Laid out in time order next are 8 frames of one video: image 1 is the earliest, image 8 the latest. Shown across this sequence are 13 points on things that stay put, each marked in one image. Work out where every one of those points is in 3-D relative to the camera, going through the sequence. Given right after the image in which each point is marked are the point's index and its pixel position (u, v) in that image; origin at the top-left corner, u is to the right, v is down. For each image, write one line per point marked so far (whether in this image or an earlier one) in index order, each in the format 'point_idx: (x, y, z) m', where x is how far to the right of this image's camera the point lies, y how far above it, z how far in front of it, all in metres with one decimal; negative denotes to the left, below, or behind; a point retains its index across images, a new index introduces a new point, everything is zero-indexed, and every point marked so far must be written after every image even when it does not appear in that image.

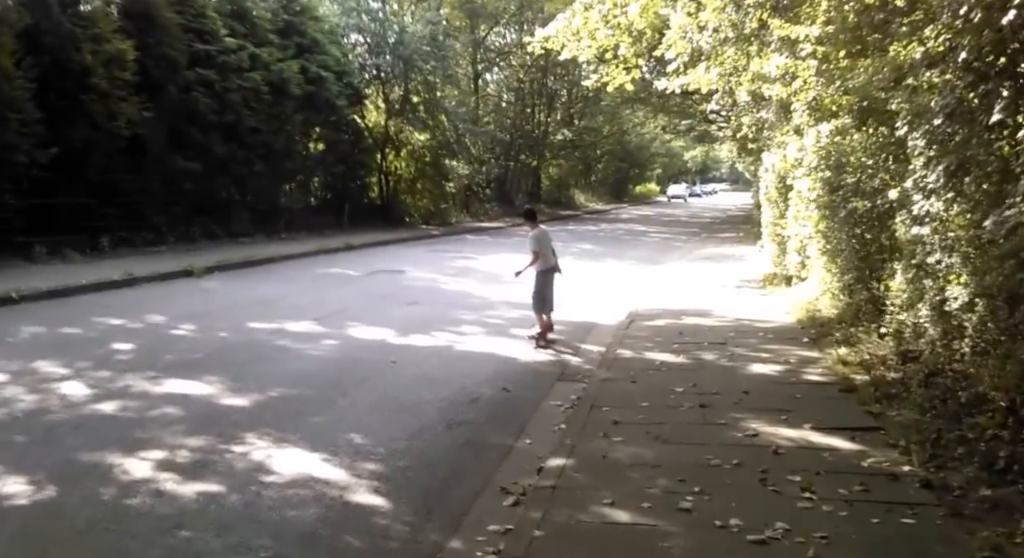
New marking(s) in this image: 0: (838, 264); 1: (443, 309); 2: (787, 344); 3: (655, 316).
0: (+4.2, +0.2, +10.5) m
1: (-1.0, -0.4, +12.1) m
2: (+3.1, -0.7, +9.1) m
3: (+2.0, -0.5, +11.6) m
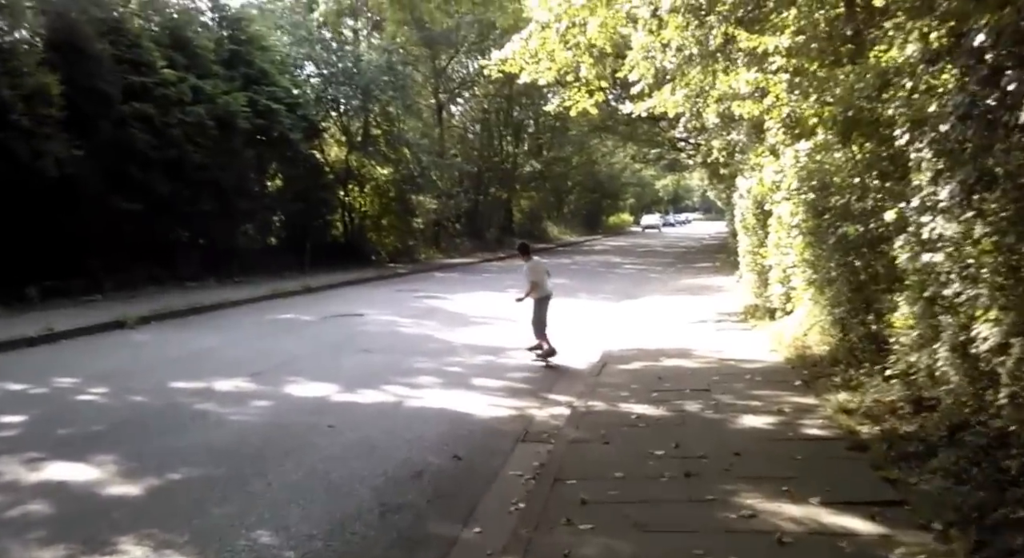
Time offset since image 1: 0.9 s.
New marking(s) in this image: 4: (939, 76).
0: (+3.7, -0.2, +9.5) m
1: (-1.5, -1.0, +11.0) m
2: (+2.6, -1.1, +8.1) m
3: (+1.5, -1.0, +10.6) m
4: (+3.2, +1.5, +6.0) m
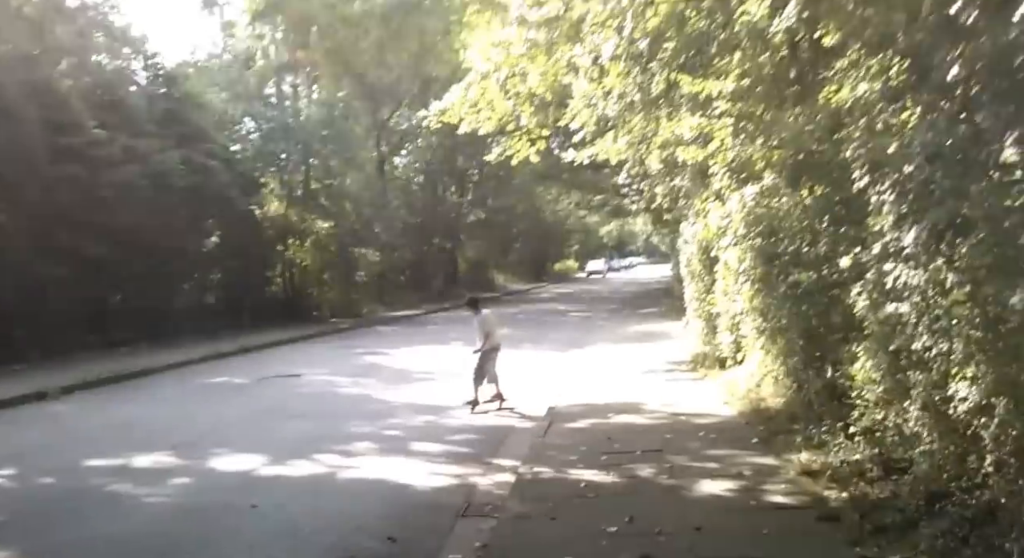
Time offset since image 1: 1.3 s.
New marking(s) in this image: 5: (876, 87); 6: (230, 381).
0: (+3.0, -0.7, +9.2) m
1: (-2.2, -1.8, +10.2) m
2: (+2.1, -1.6, +7.6) m
3: (+0.8, -1.7, +10.0) m
4: (+2.7, +1.1, +5.7) m
5: (+2.7, +1.4, +6.1) m
6: (-4.6, -1.7, +13.4) m
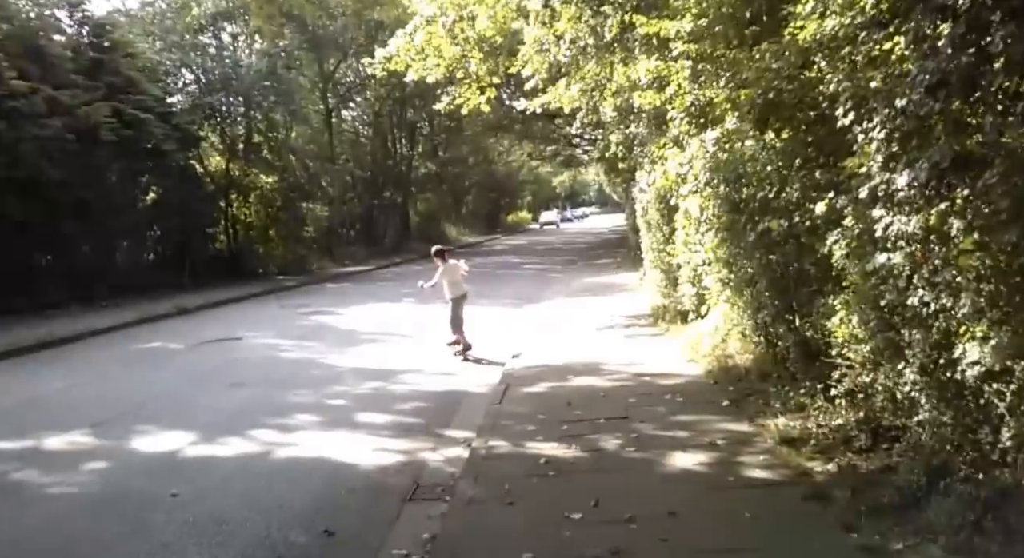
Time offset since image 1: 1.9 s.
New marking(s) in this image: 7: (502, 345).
0: (+2.5, -0.2, +8.6) m
1: (-2.8, -1.3, +9.5) m
2: (+1.7, -1.2, +7.1) m
3: (+0.3, -1.1, +9.4) m
4: (+2.4, +1.5, +5.1) m
5: (+2.3, +1.7, +5.4) m
6: (-5.3, -1.1, +12.5) m
7: (-0.1, -1.1, +12.8) m
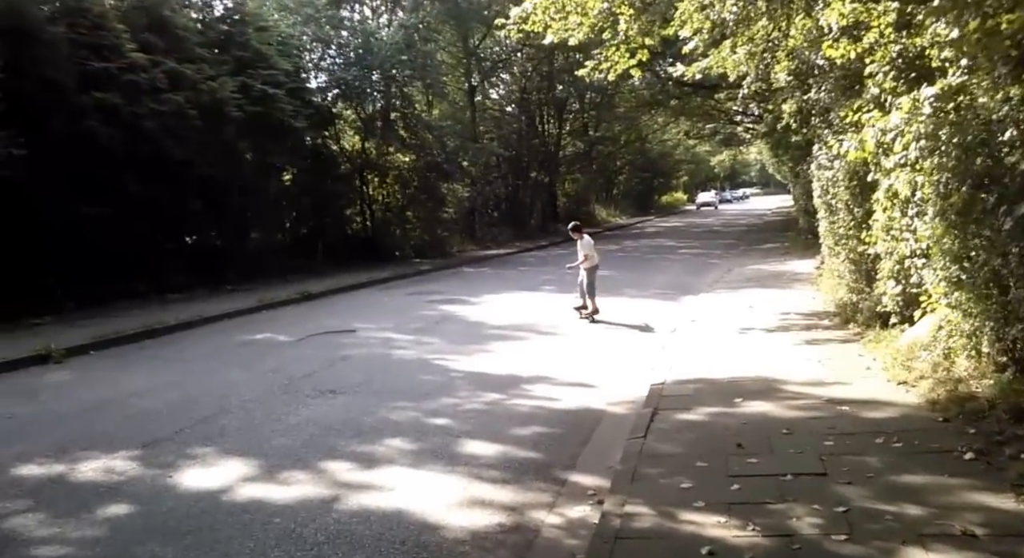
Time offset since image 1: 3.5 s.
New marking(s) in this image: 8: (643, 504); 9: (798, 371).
0: (+3.7, -0.2, +6.3) m
1: (-1.4, -1.2, +8.0) m
2: (+2.6, -1.2, +4.9) m
3: (+1.6, -1.1, +7.4) m
4: (+2.9, +1.4, +2.7) m
5: (+2.9, +1.7, +3.1) m
6: (-3.3, -0.9, +11.4) m
7: (+1.8, -0.9, +10.8) m
8: (+0.8, -1.3, +4.7) m
9: (+2.9, -0.9, +8.3) m
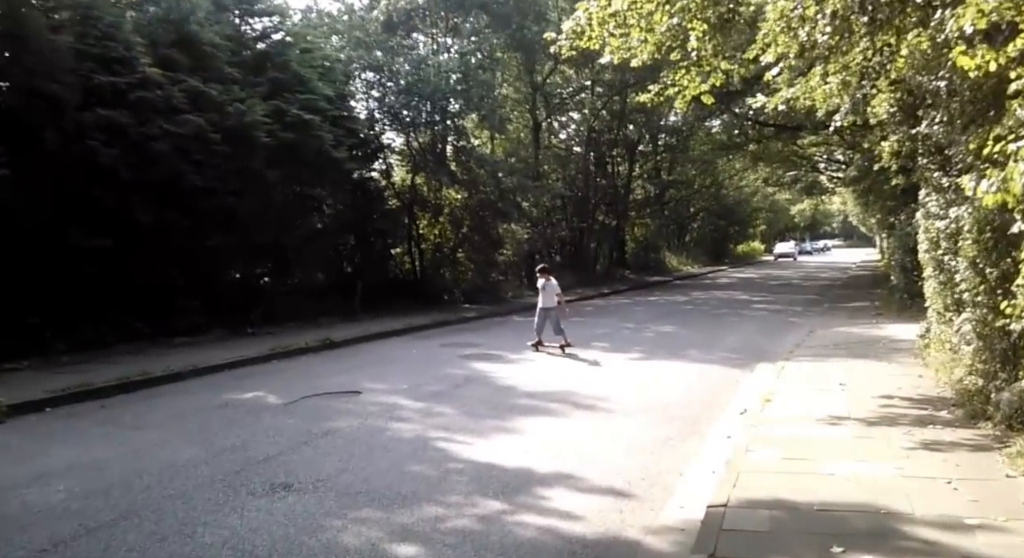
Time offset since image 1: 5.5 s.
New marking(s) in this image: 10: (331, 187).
0: (+3.6, -0.8, +3.9) m
1: (-1.3, -1.6, +6.1) m
2: (+2.3, -1.6, +2.6) m
3: (+1.6, -1.6, +5.2) m
4: (+2.6, +1.0, +0.5) m
5: (+2.7, +1.3, +0.9) m
6: (-3.0, -1.4, +9.6) m
7: (+2.1, -1.7, +8.6) m
8: (+0.5, -1.7, +2.6) m
9: (+3.0, -1.5, +6.0) m
10: (-4.3, +2.1, +19.1) m
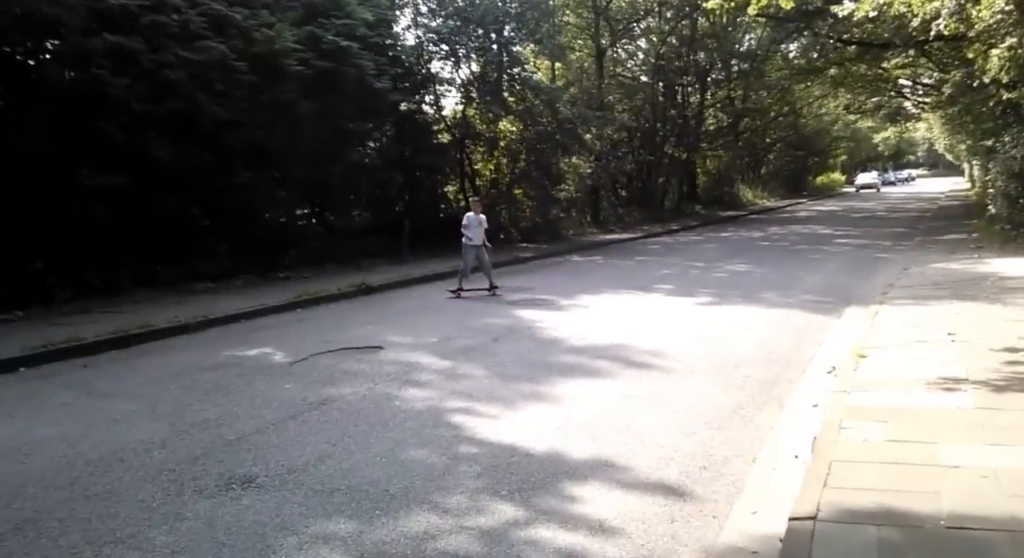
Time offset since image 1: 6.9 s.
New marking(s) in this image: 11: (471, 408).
0: (+3.5, -0.5, +2.1) m
1: (-1.2, -1.3, +4.8) m
2: (+2.1, -1.5, +1.0) m
3: (+1.6, -1.3, +3.7) m
4: (+2.2, +1.0, -1.3) m
5: (+2.2, +1.3, -0.9) m
6: (-2.6, -0.8, +8.4) m
7: (+2.4, -1.1, +7.0) m
8: (+0.3, -1.6, +1.2) m
9: (+3.0, -1.2, +4.3) m
10: (-3.2, +3.4, +17.6) m
11: (-0.3, -1.1, +6.7) m
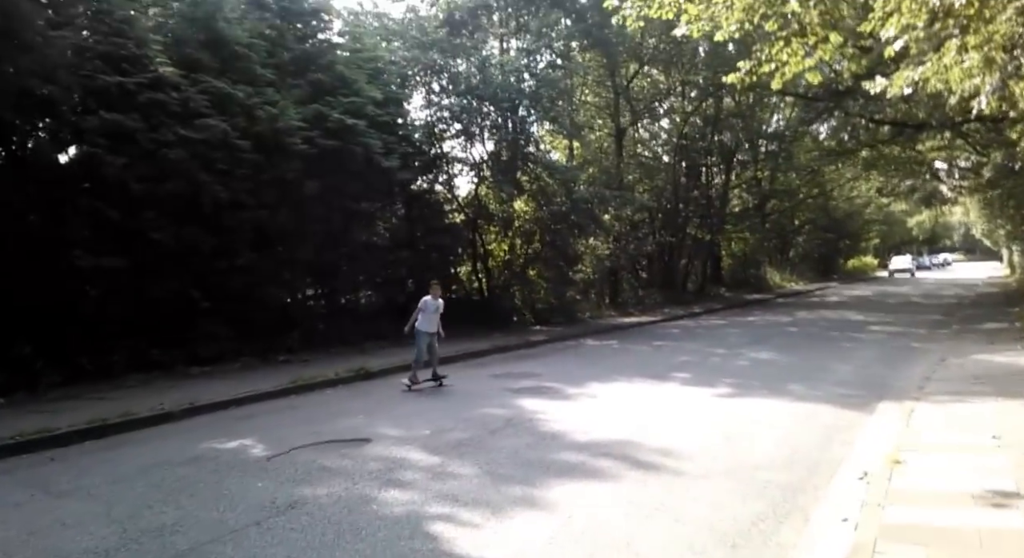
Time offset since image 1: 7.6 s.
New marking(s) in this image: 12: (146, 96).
0: (+3.2, -0.8, +1.4) m
1: (-1.4, -1.8, +4.1) m
2: (+1.9, -1.7, +0.2) m
3: (+1.4, -1.7, +2.9) m
4: (+1.9, +1.0, -1.8) m
5: (+2.0, +1.3, -1.4) m
6: (-2.6, -1.7, +7.9) m
7: (+2.4, -1.8, +6.2) m
8: (+0.1, -1.7, +0.4) m
9: (+2.9, -1.7, +3.5) m
10: (-2.8, +1.7, +17.4) m
11: (-0.4, -1.8, +6.0) m
12: (-5.3, +2.8, +12.7) m
